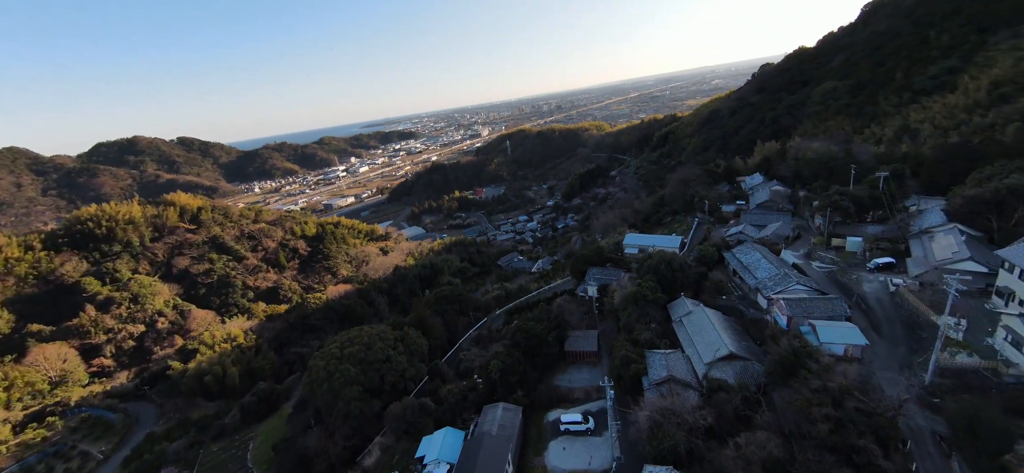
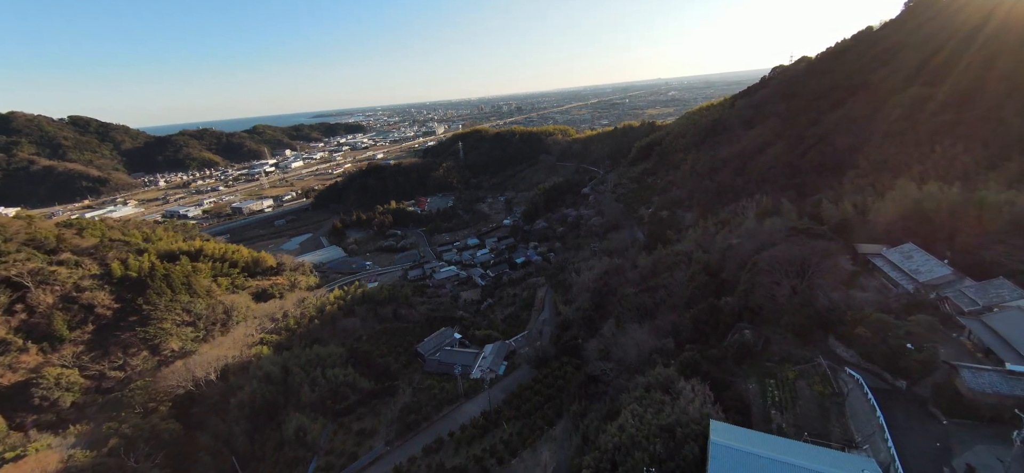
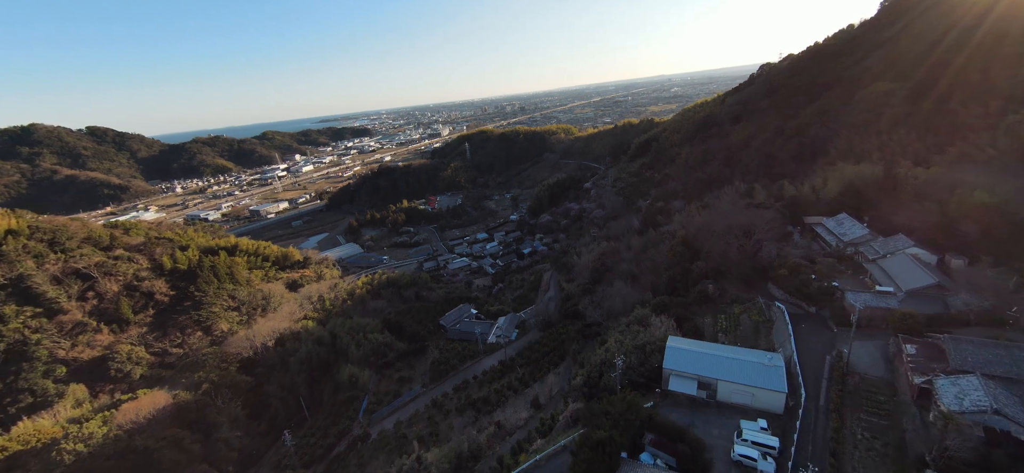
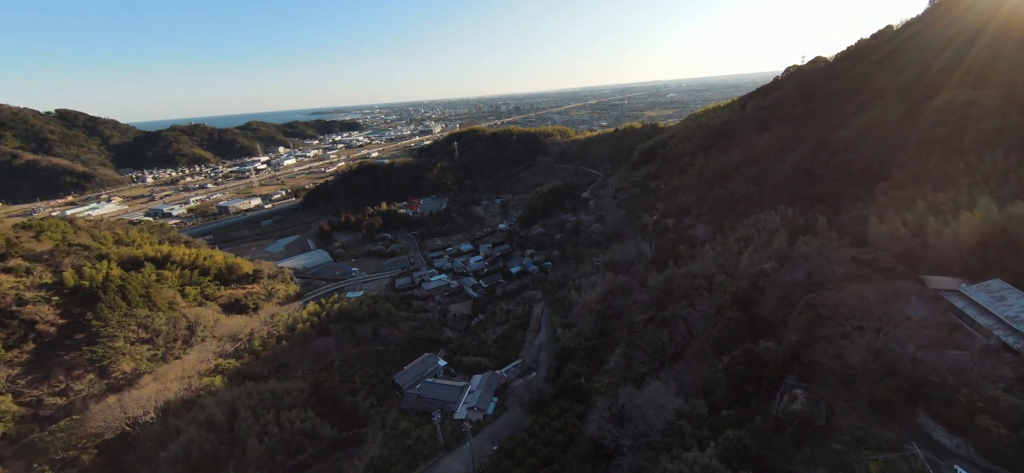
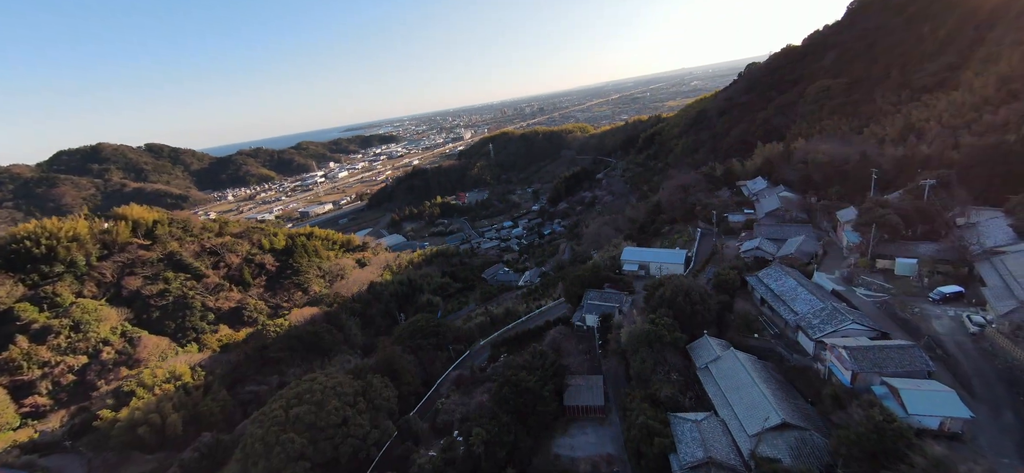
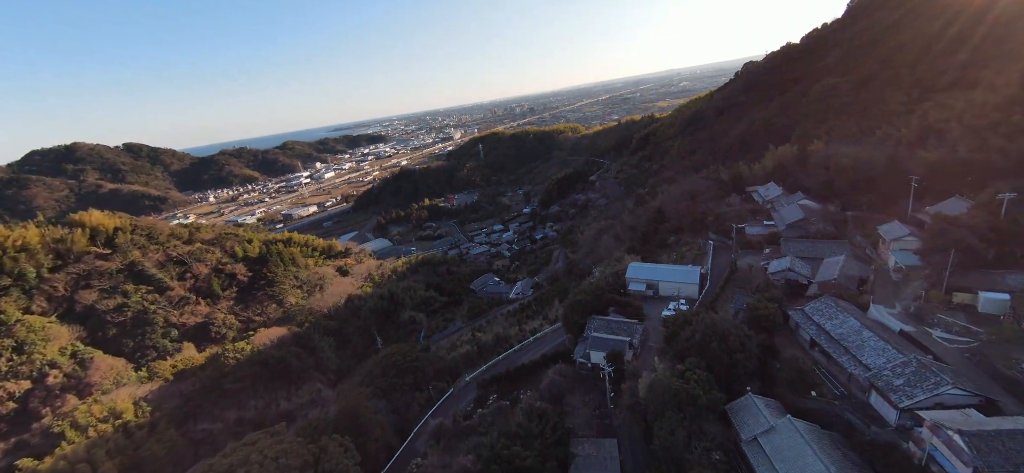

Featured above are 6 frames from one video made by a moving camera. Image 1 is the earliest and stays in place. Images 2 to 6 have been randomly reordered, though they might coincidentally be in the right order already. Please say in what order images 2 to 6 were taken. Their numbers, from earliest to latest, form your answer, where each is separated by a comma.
5, 6, 3, 2, 4
